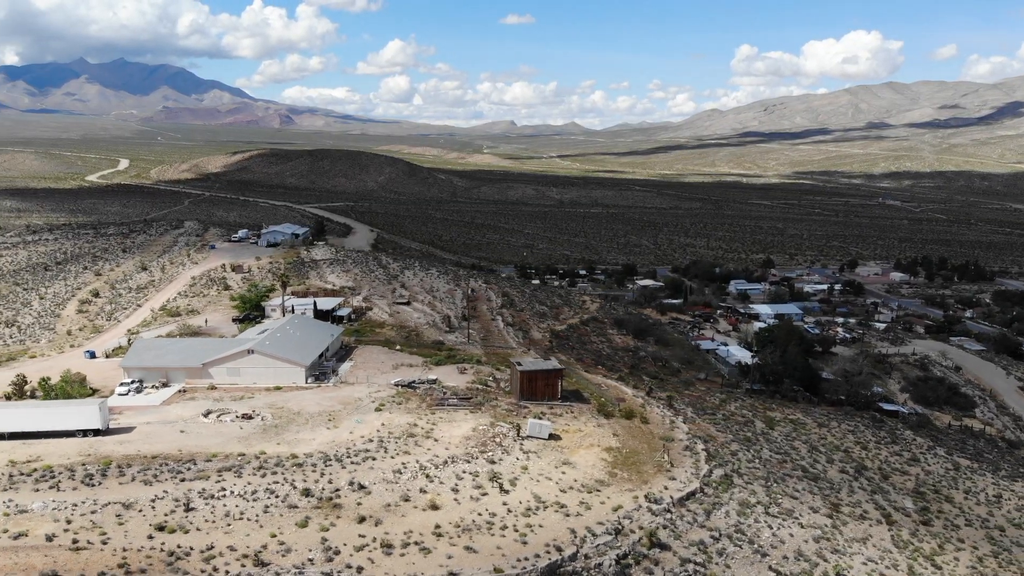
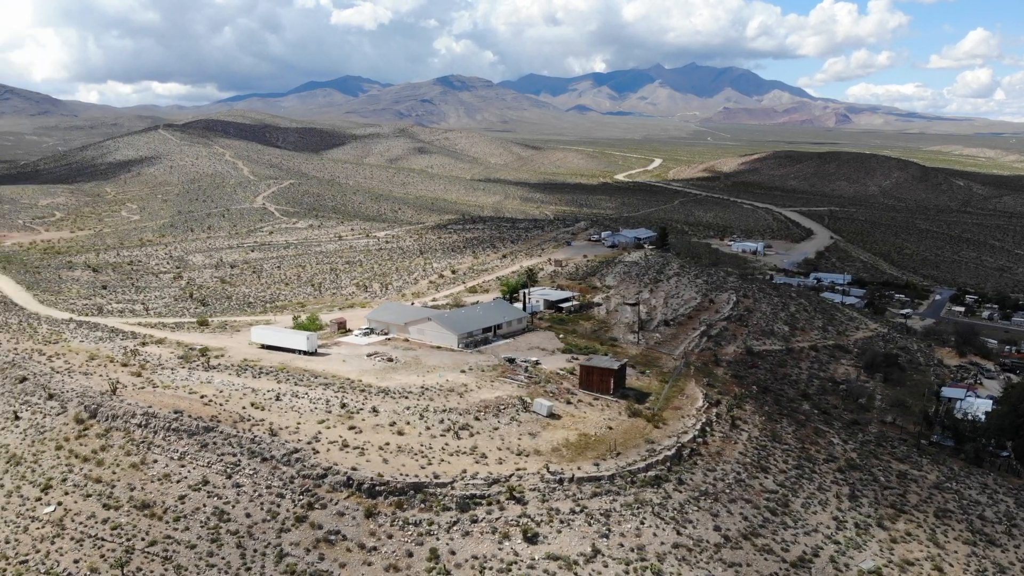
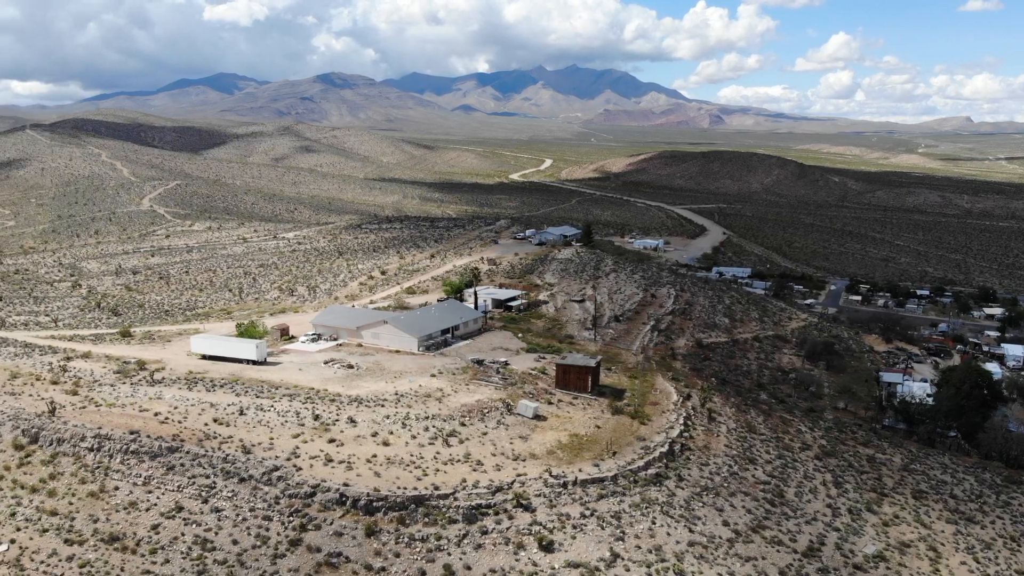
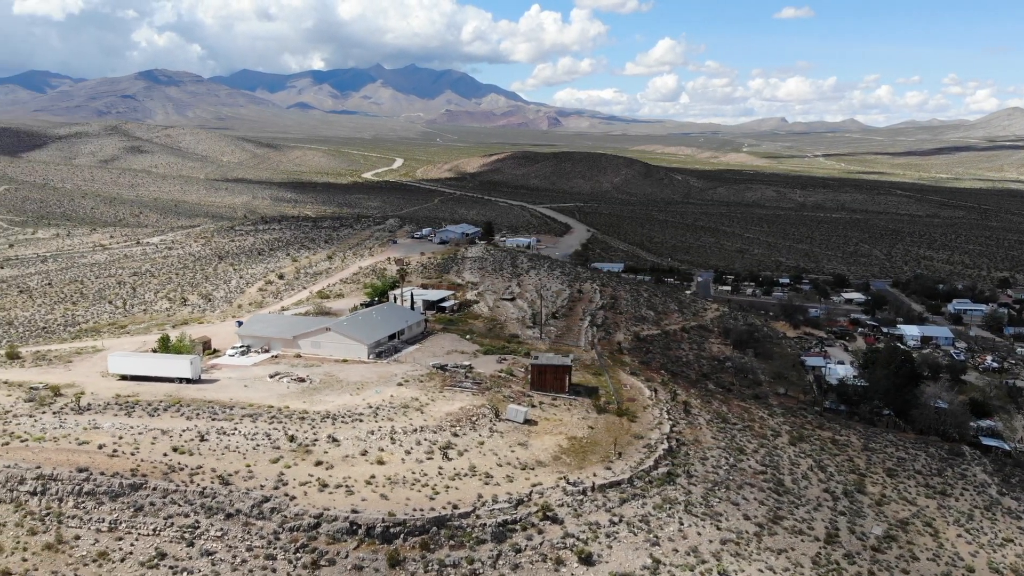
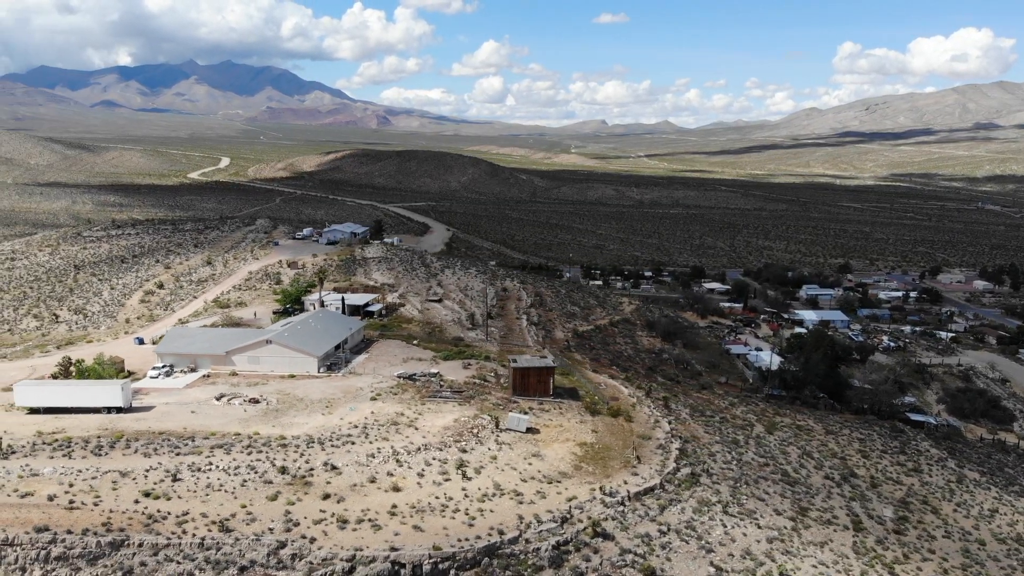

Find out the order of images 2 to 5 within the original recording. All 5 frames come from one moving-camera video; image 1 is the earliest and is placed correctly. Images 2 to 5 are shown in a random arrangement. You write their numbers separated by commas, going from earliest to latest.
5, 4, 3, 2
